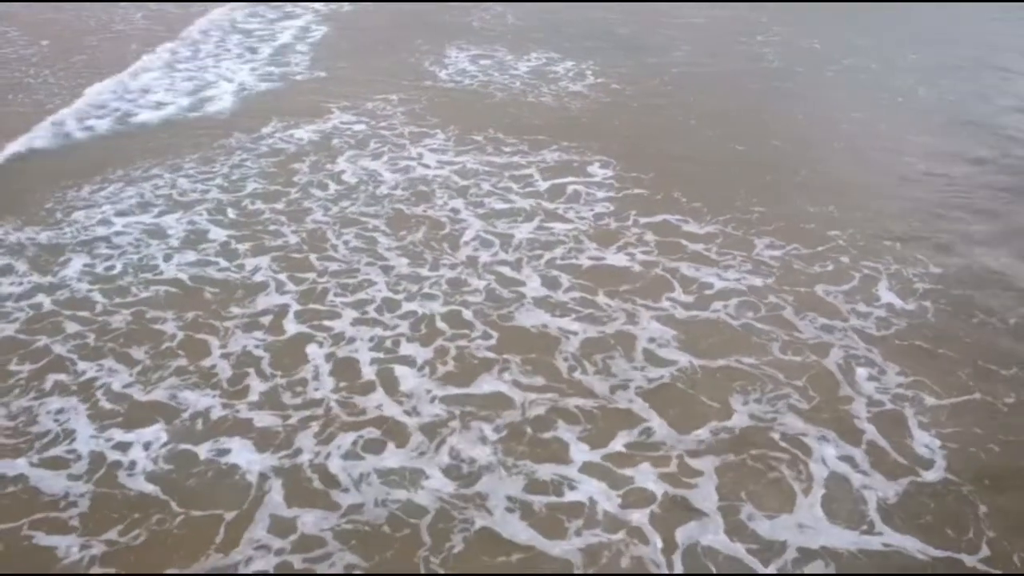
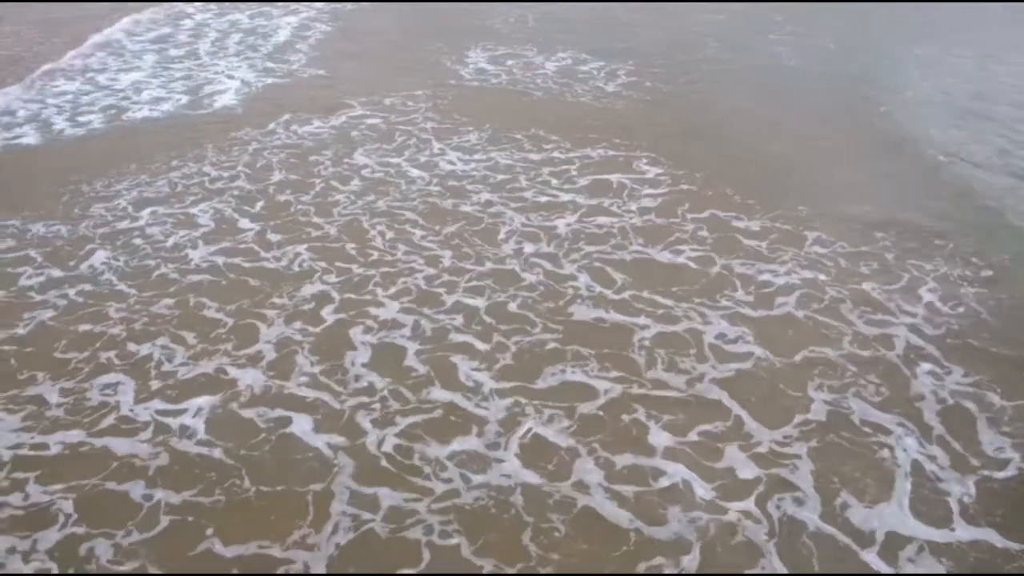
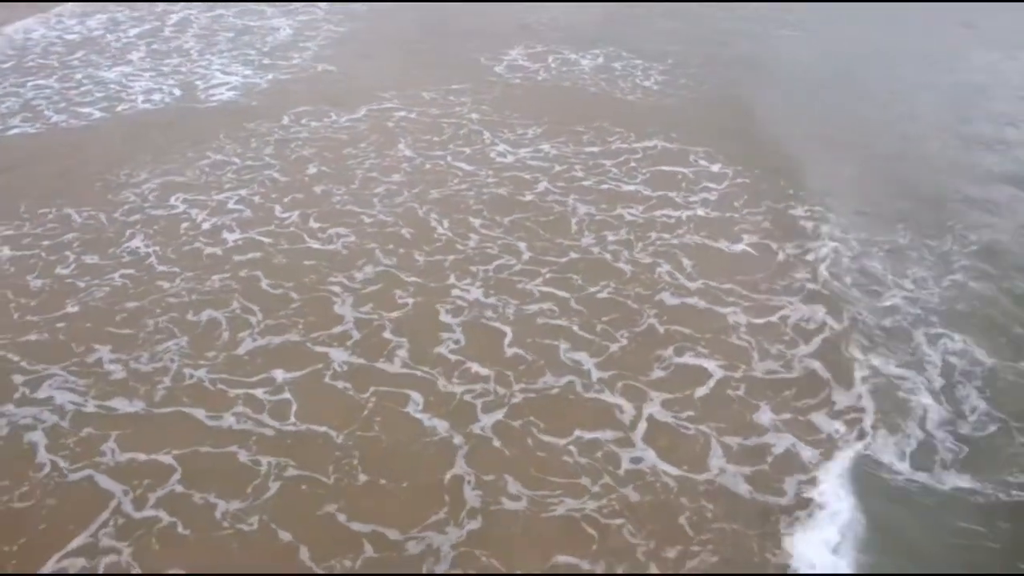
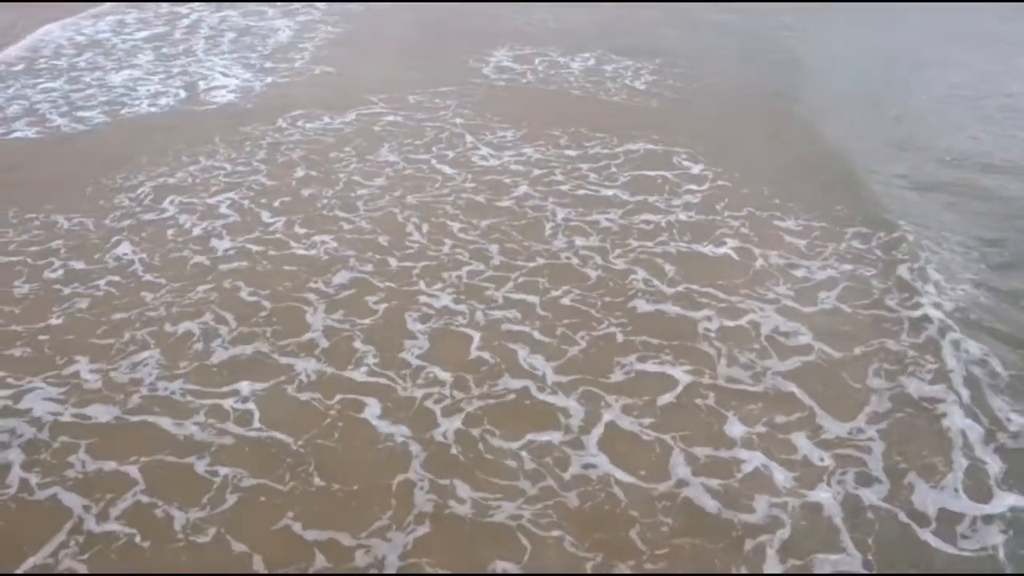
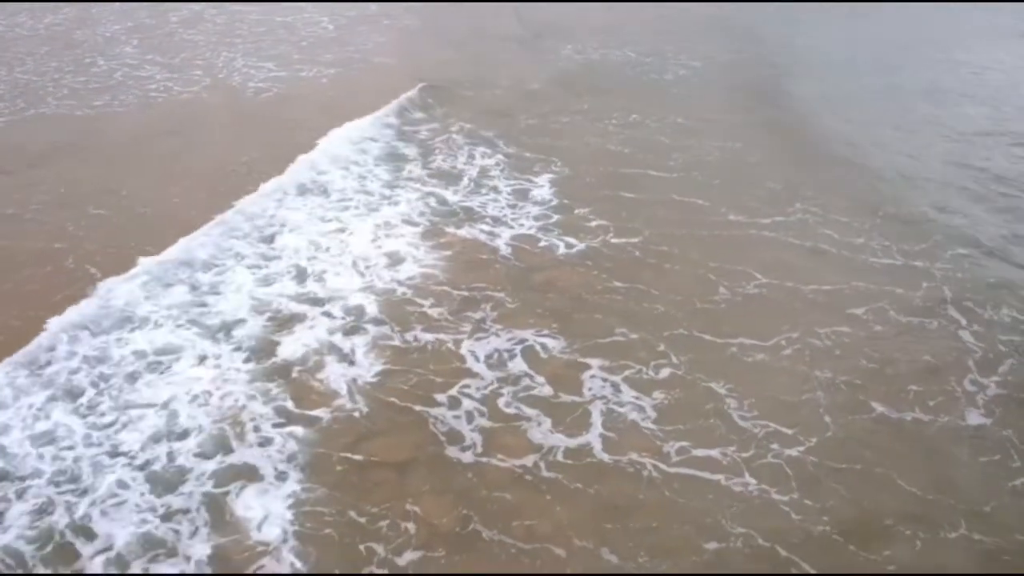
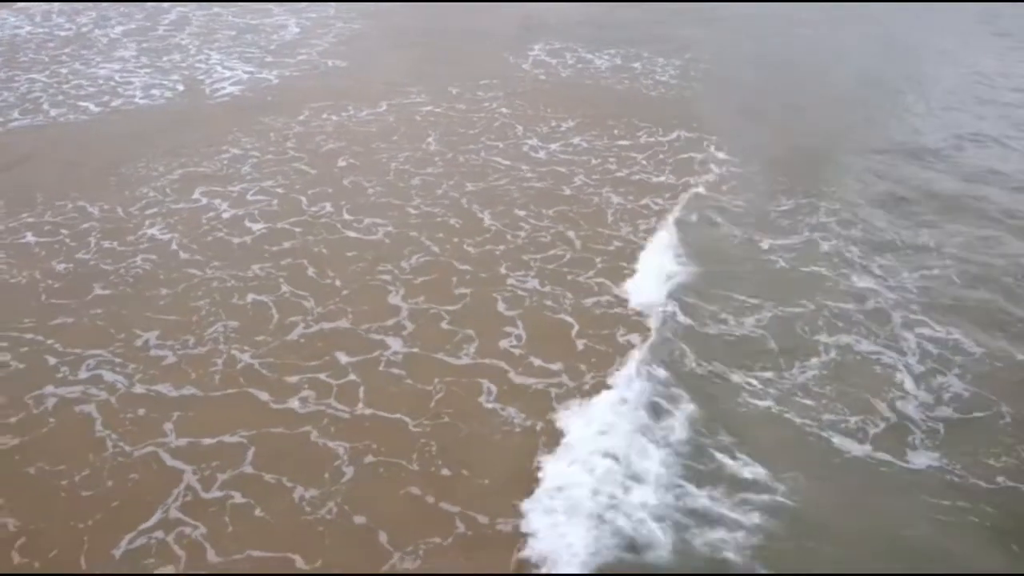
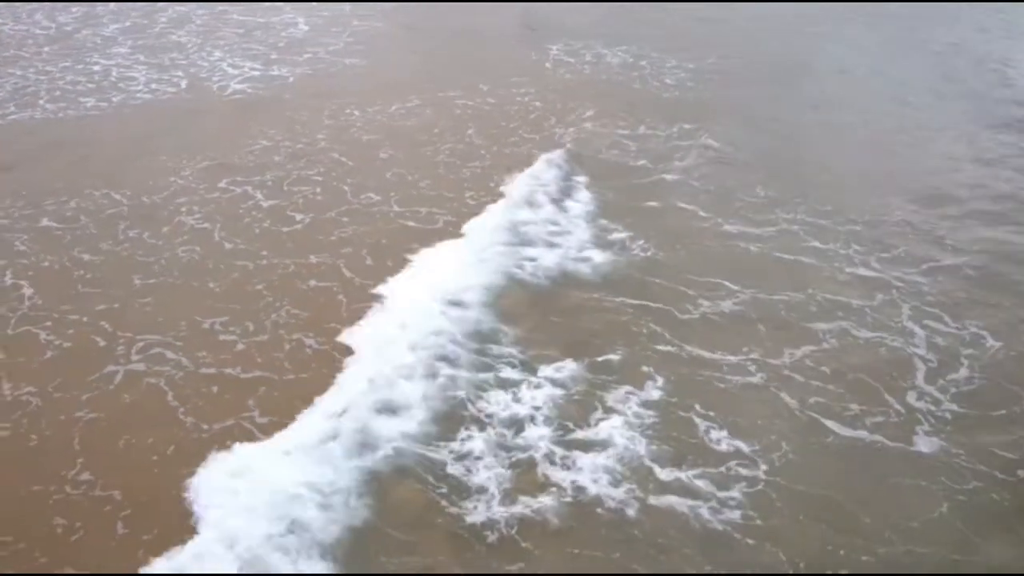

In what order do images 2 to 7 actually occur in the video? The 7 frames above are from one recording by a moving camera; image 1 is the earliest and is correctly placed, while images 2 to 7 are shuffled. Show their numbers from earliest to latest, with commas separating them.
2, 4, 3, 6, 7, 5
